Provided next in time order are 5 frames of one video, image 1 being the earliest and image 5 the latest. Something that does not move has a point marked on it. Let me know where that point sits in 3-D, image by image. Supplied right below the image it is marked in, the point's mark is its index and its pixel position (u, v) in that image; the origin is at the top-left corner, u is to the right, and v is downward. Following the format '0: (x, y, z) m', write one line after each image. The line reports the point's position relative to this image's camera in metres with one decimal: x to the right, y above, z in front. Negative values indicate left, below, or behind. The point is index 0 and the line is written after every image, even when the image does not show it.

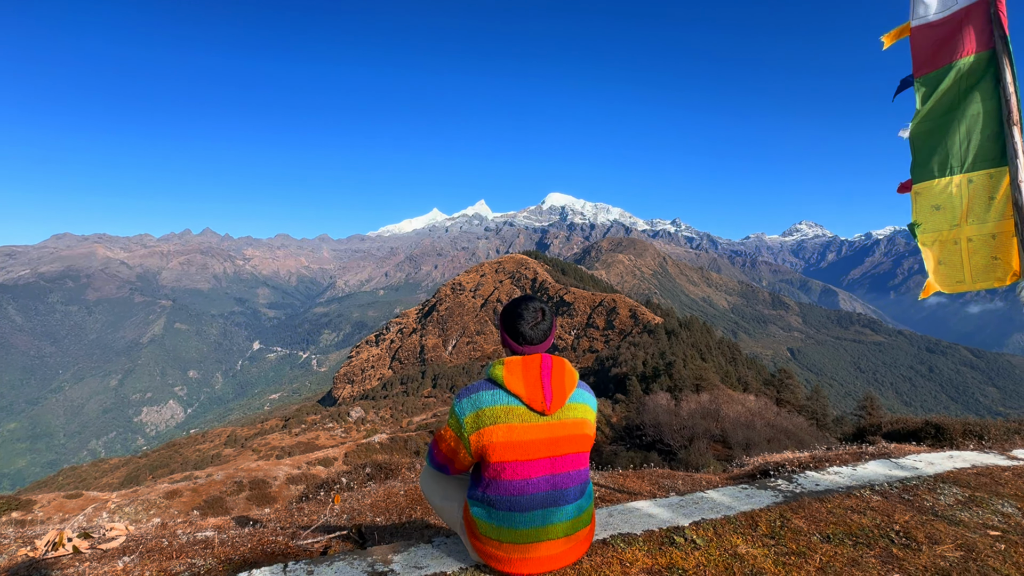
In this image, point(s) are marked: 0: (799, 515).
0: (+7.3, -5.7, +10.8) m
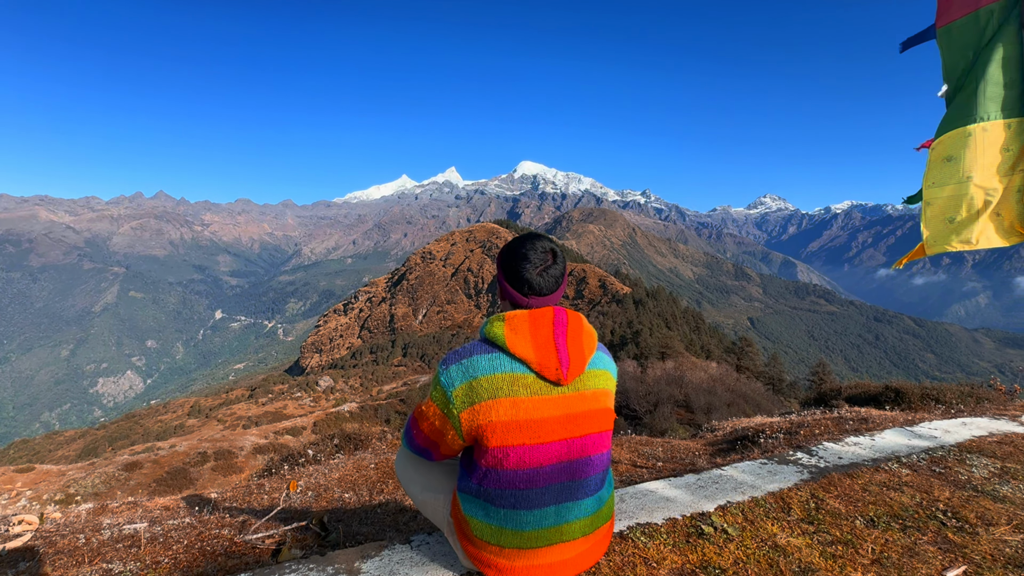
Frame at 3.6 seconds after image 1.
0: (+7.1, -4.6, +9.6) m
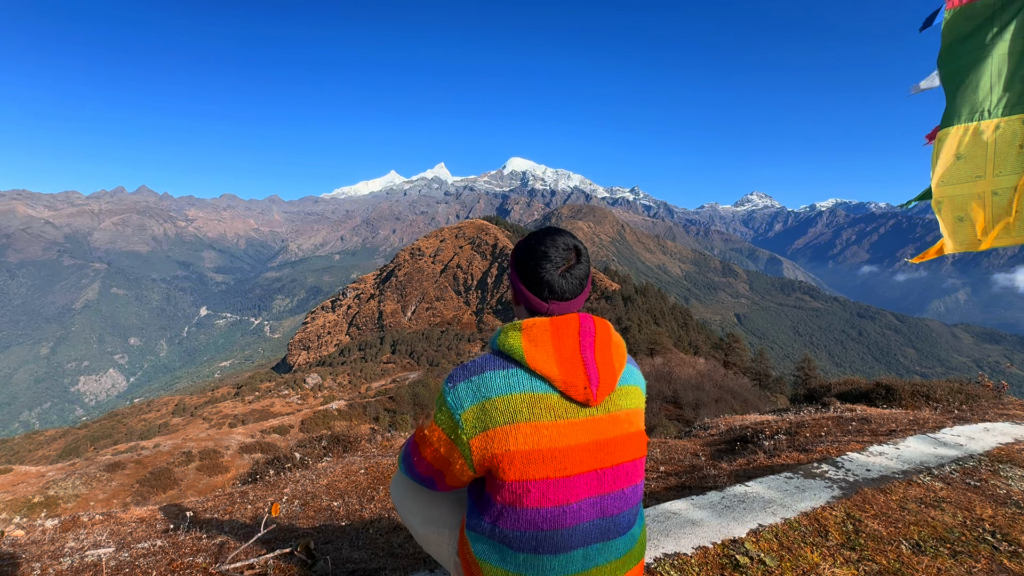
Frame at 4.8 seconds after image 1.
0: (+7.3, -4.6, +9.0) m
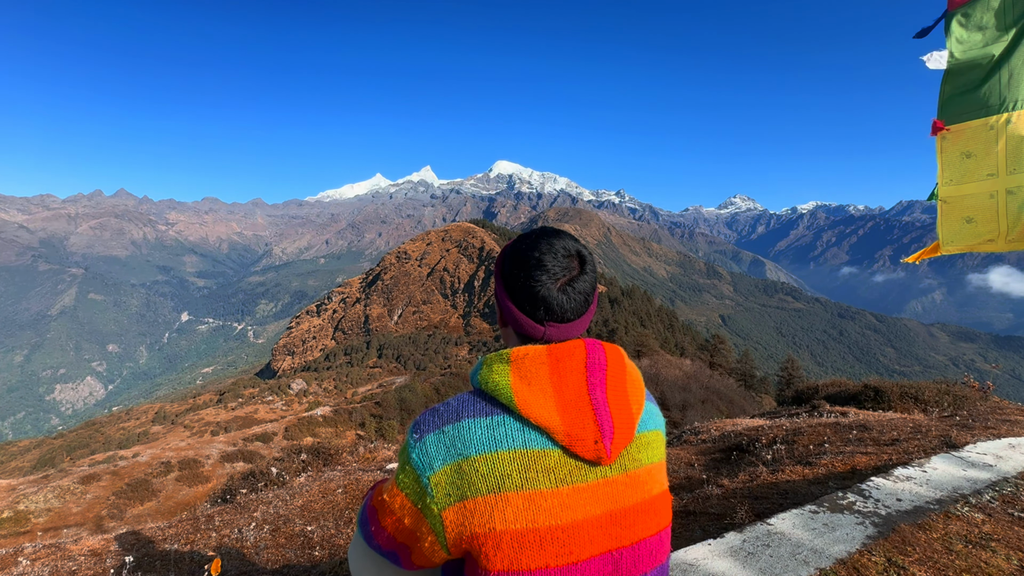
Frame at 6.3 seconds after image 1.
0: (+7.1, -4.8, +7.9) m
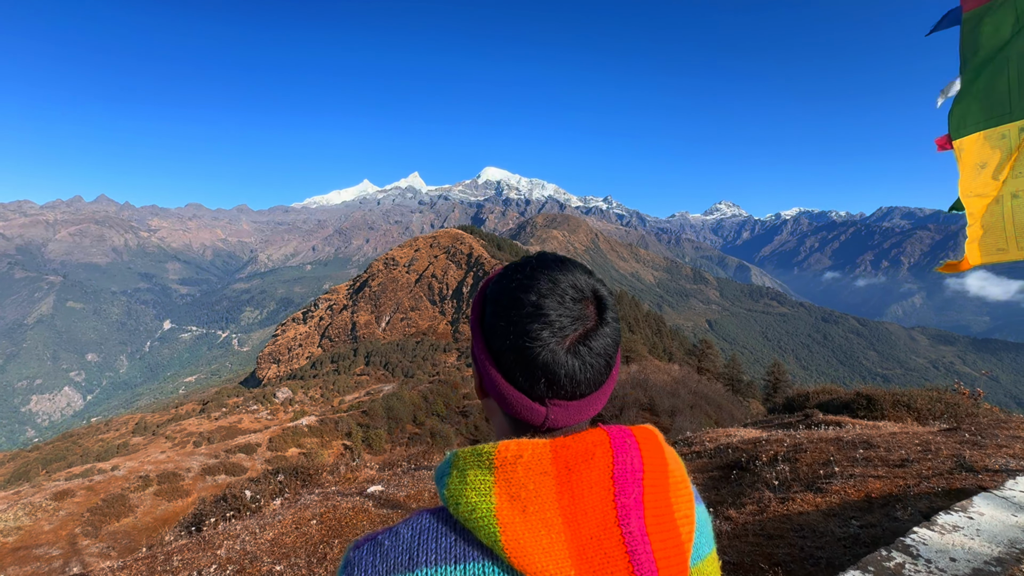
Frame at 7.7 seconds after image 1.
0: (+6.9, -5.2, +6.6) m
